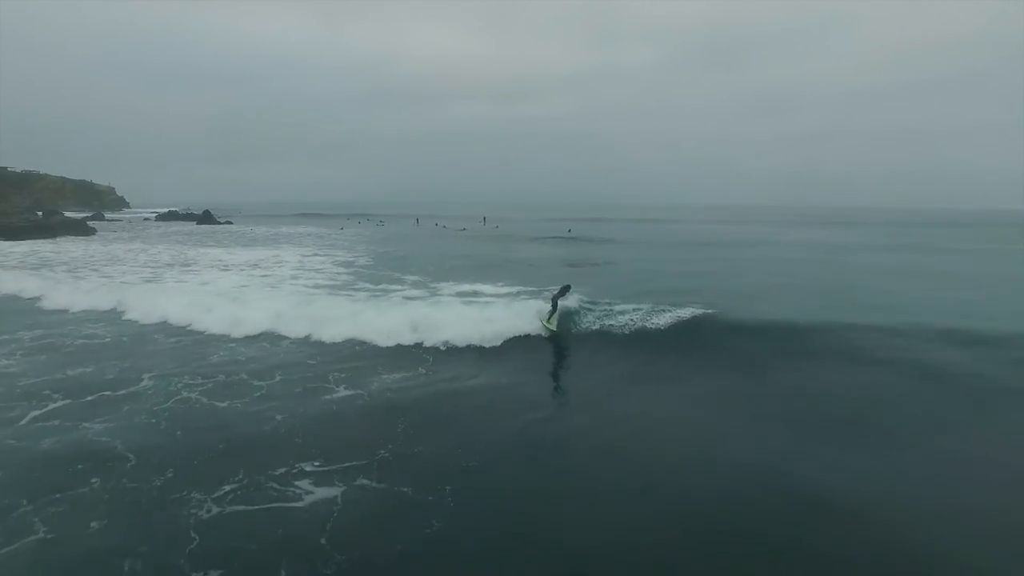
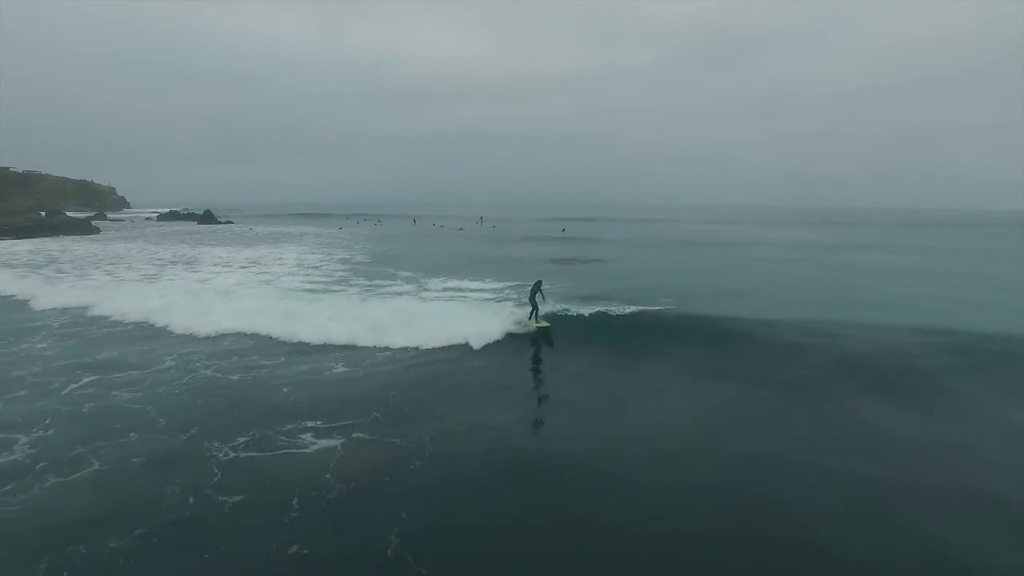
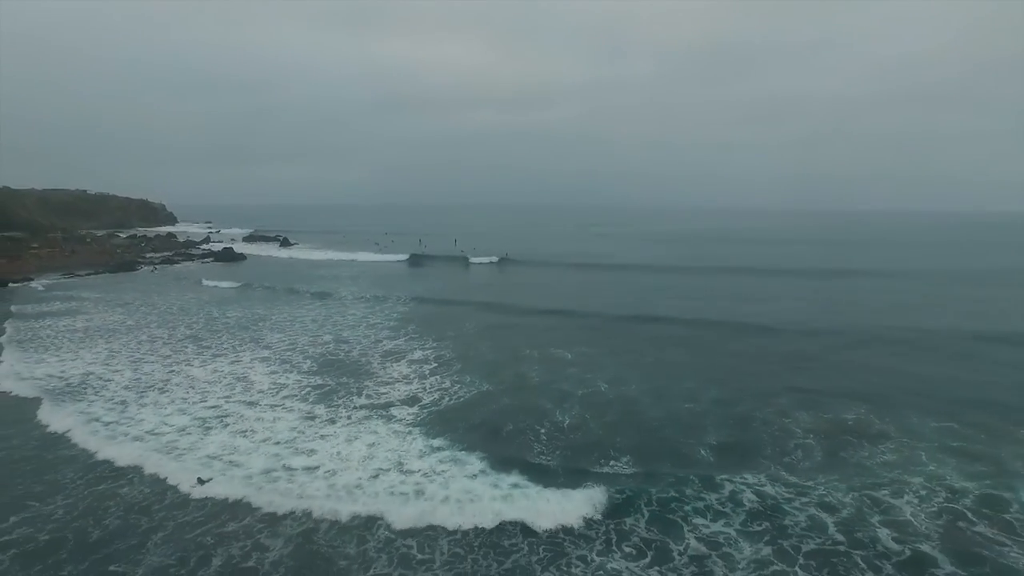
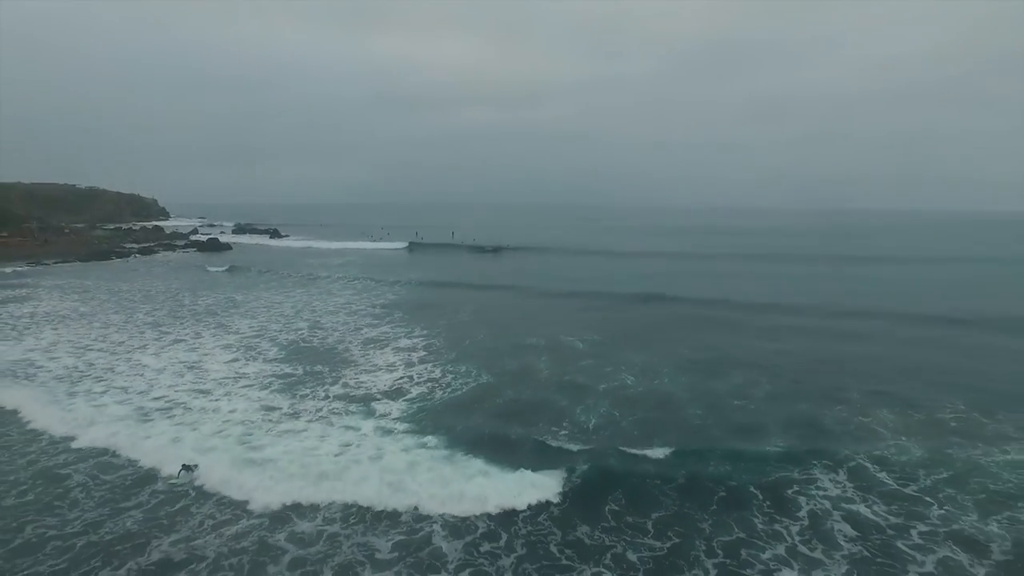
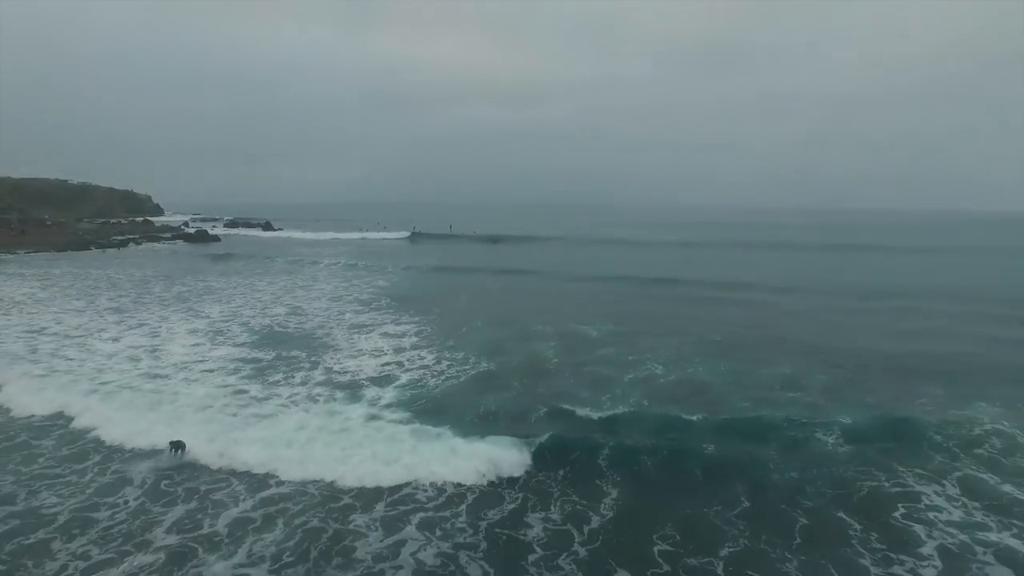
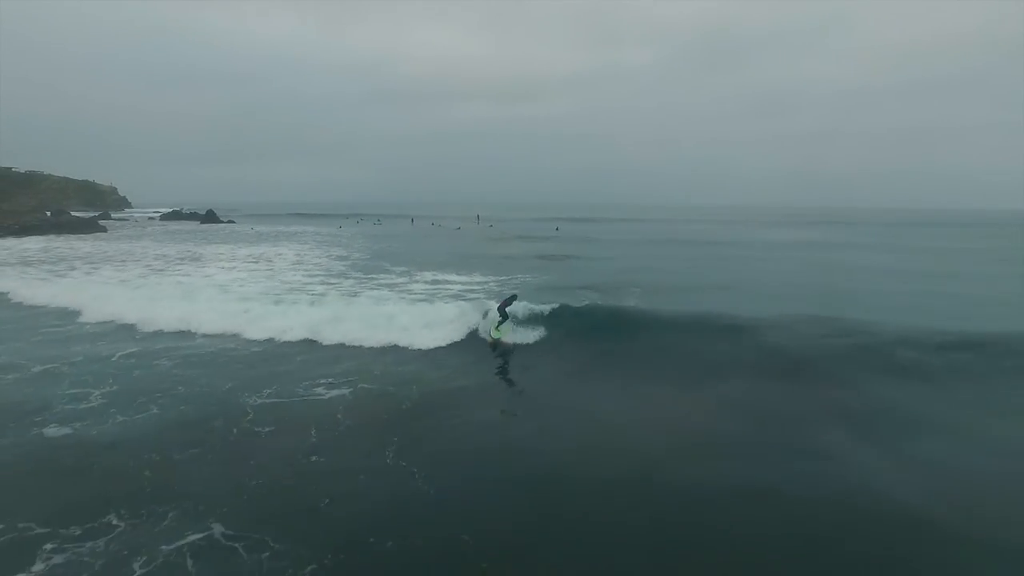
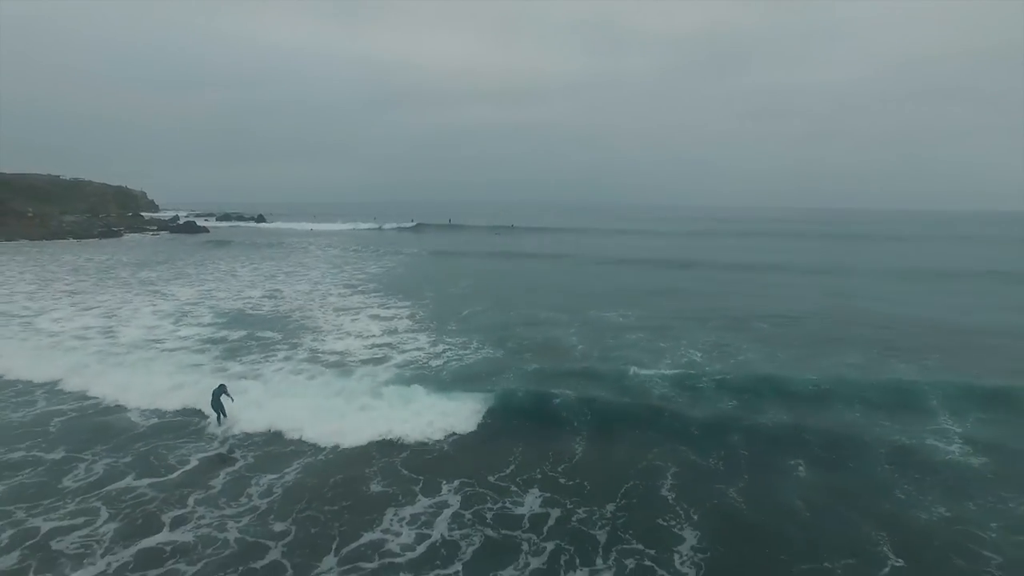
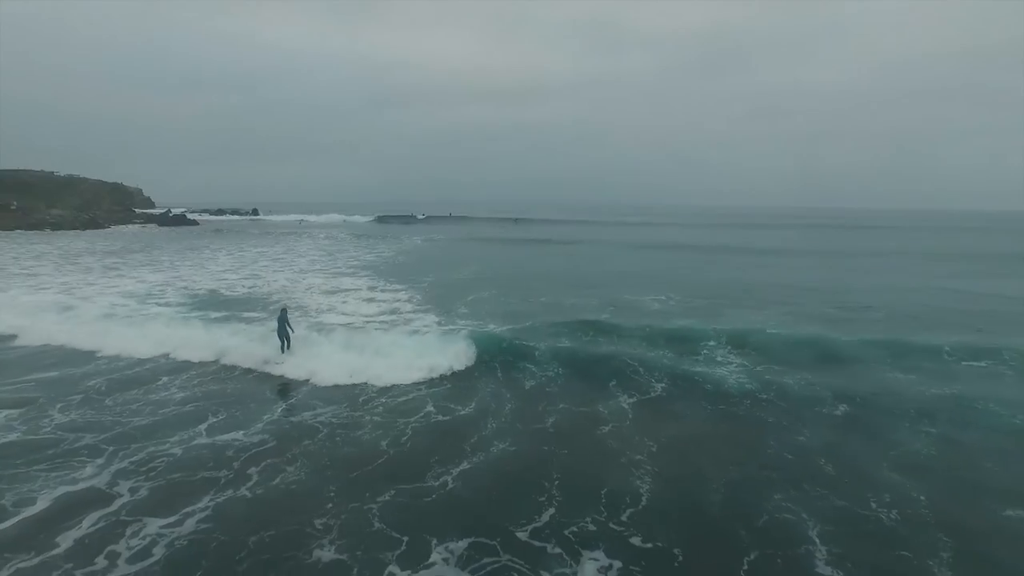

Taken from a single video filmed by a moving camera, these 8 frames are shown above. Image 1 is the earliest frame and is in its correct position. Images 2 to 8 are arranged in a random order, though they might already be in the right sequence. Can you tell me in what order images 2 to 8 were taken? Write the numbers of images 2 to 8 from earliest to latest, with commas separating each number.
2, 6, 8, 7, 5, 4, 3
